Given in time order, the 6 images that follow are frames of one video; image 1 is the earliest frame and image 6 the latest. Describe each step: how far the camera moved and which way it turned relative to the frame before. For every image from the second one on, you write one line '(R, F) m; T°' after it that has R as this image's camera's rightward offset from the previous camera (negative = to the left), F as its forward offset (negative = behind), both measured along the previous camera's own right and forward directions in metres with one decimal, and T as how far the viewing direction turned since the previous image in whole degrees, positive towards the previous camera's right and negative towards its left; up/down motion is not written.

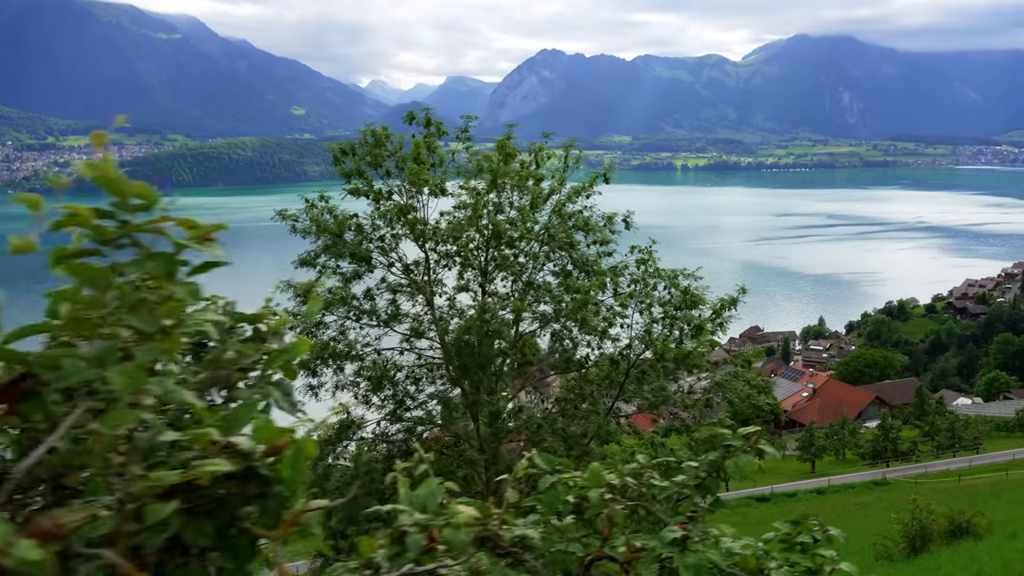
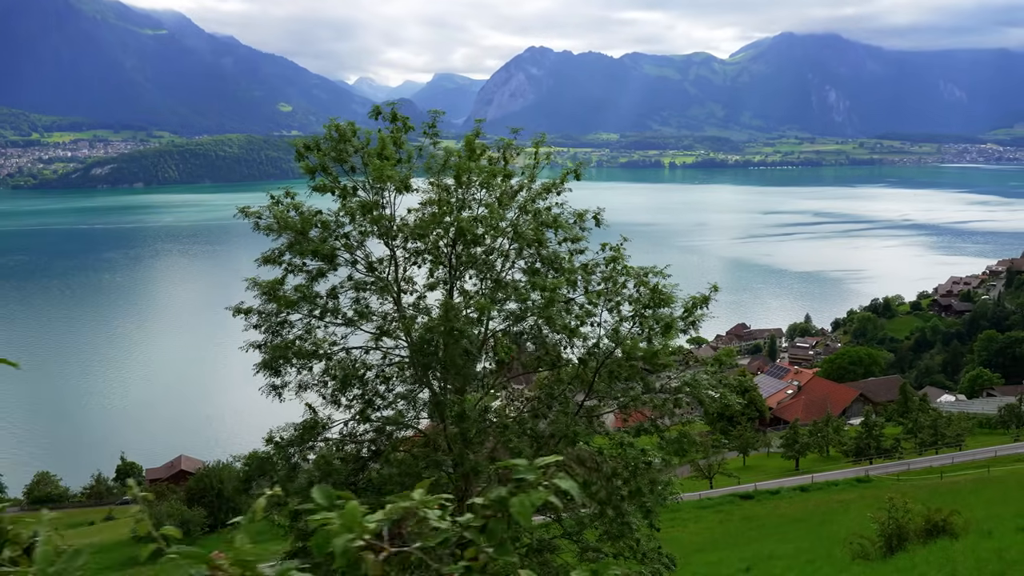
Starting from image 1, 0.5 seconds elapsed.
(+0.5, +0.3) m; +1°
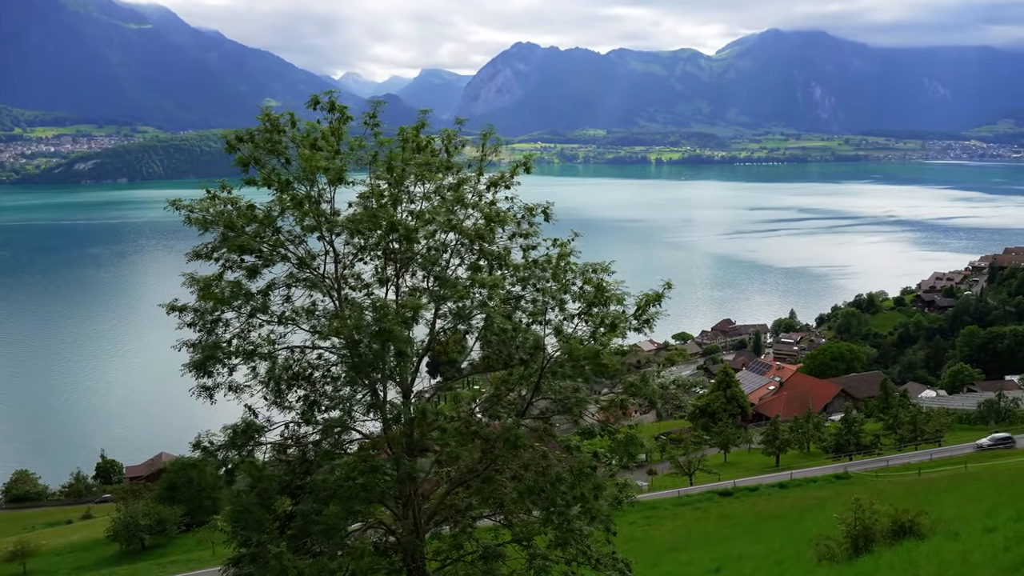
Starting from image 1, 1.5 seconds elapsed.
(+0.9, +0.5) m; +1°
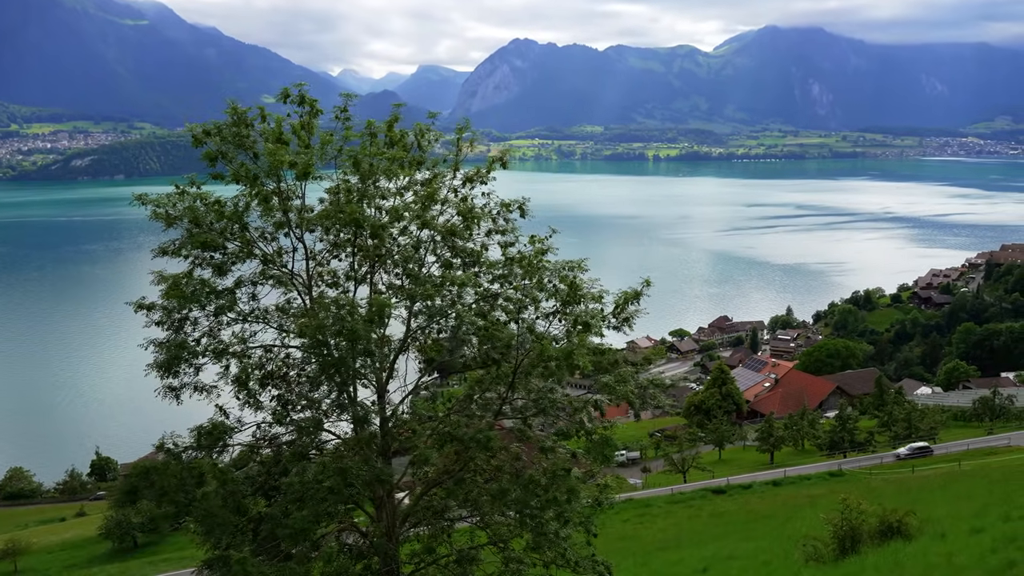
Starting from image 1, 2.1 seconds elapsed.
(+0.3, 0.0) m; 0°
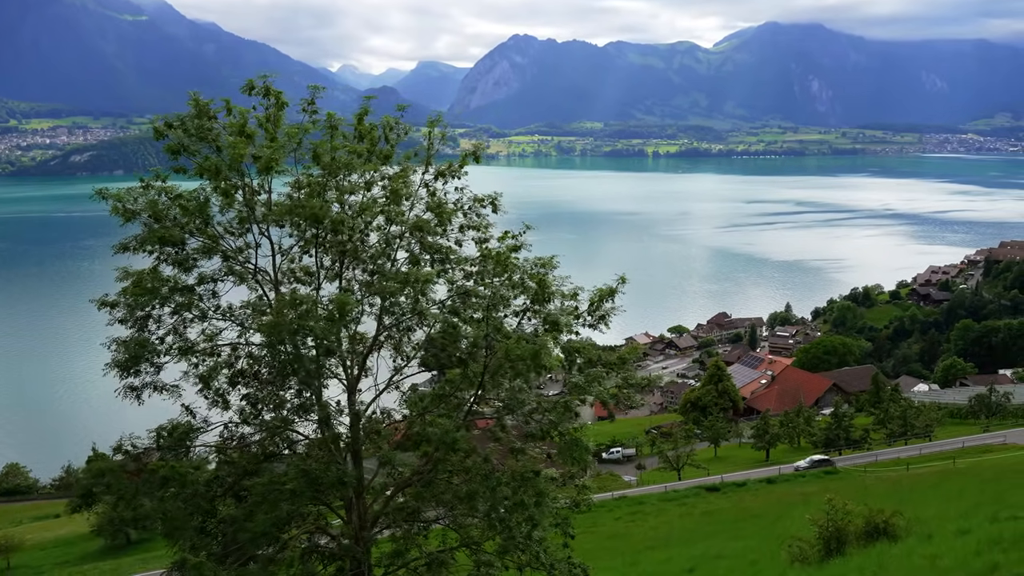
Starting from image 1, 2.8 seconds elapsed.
(+0.3, -0.1) m; 0°
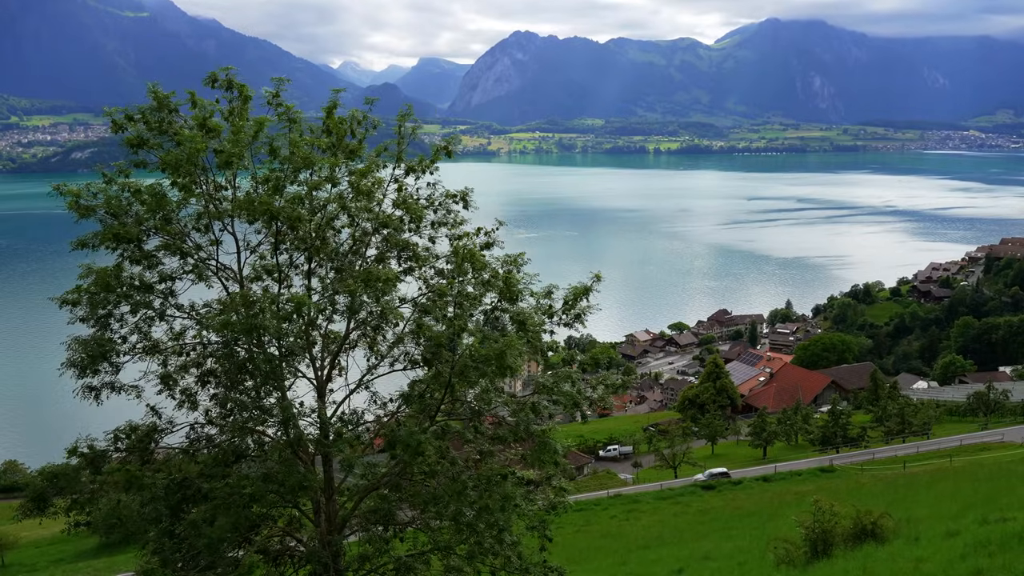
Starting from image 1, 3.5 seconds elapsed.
(+0.4, -0.1) m; 0°
